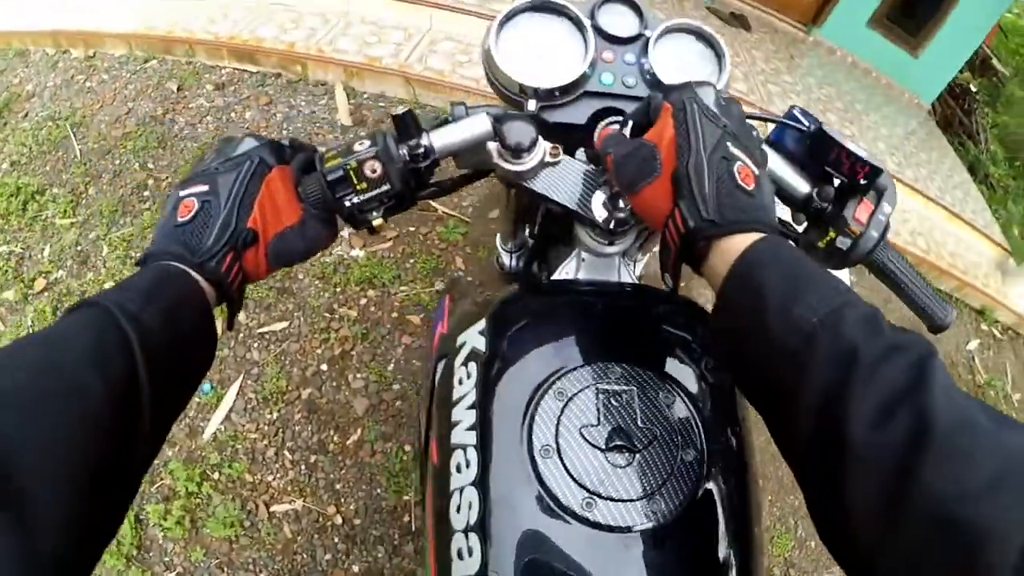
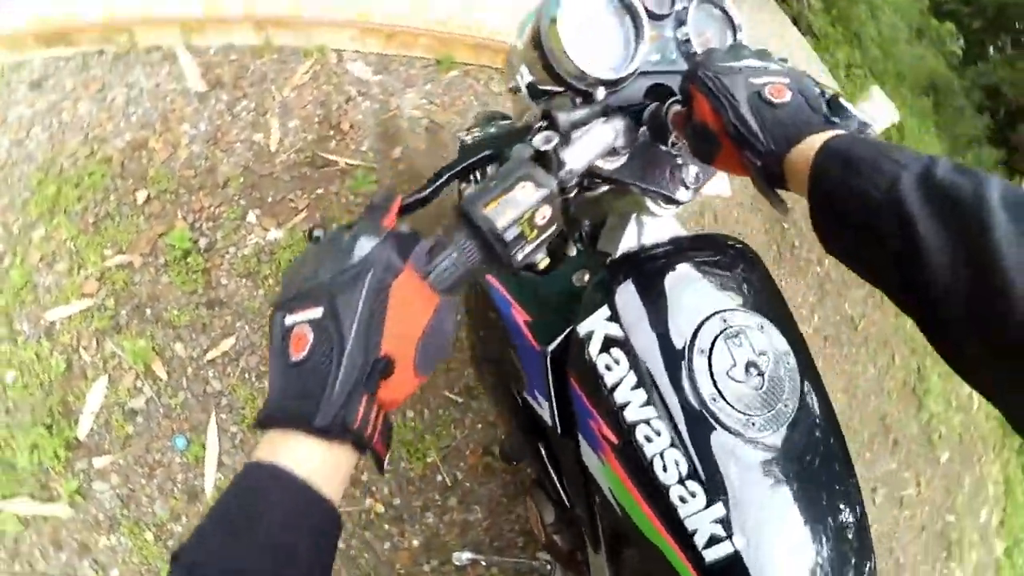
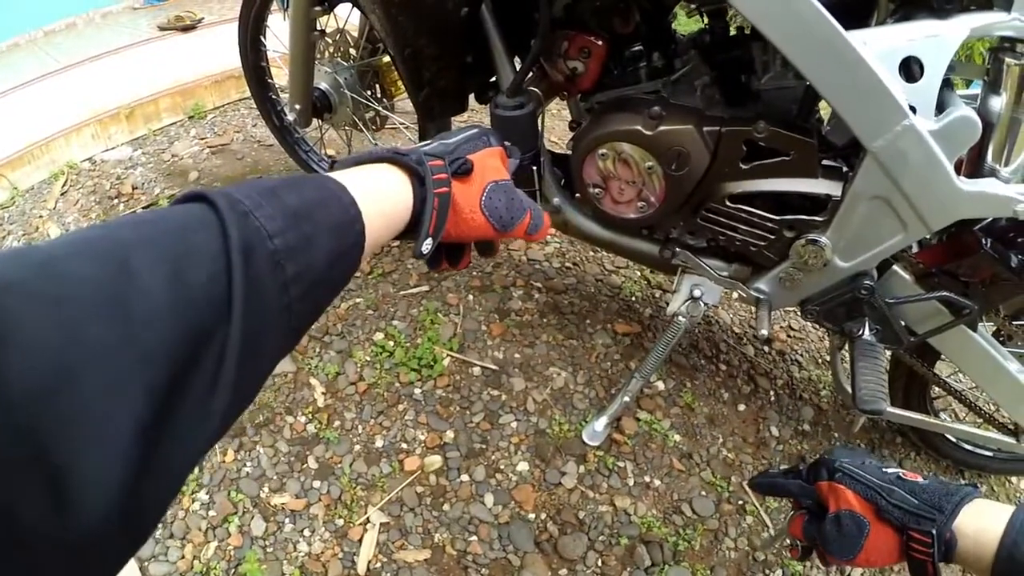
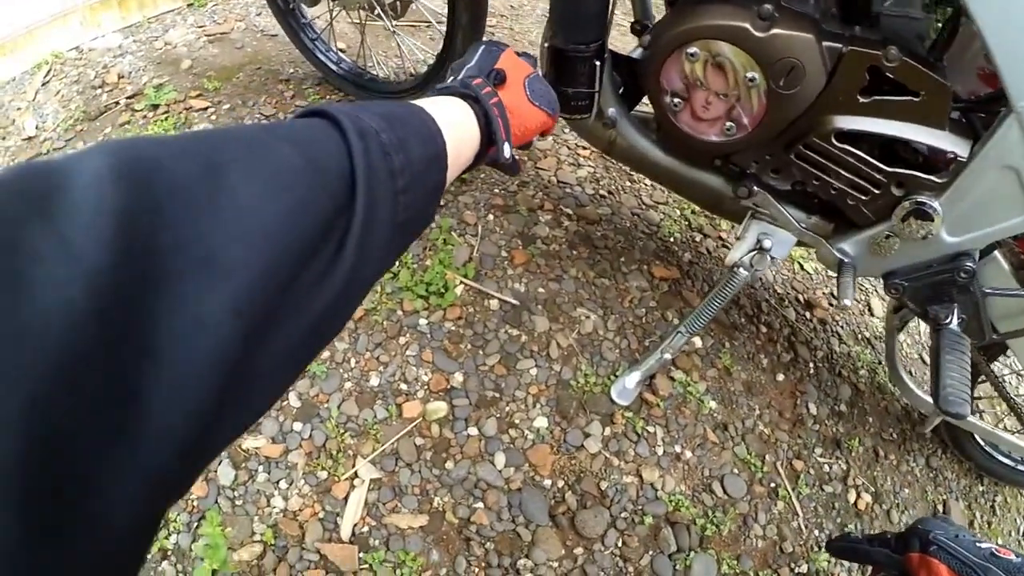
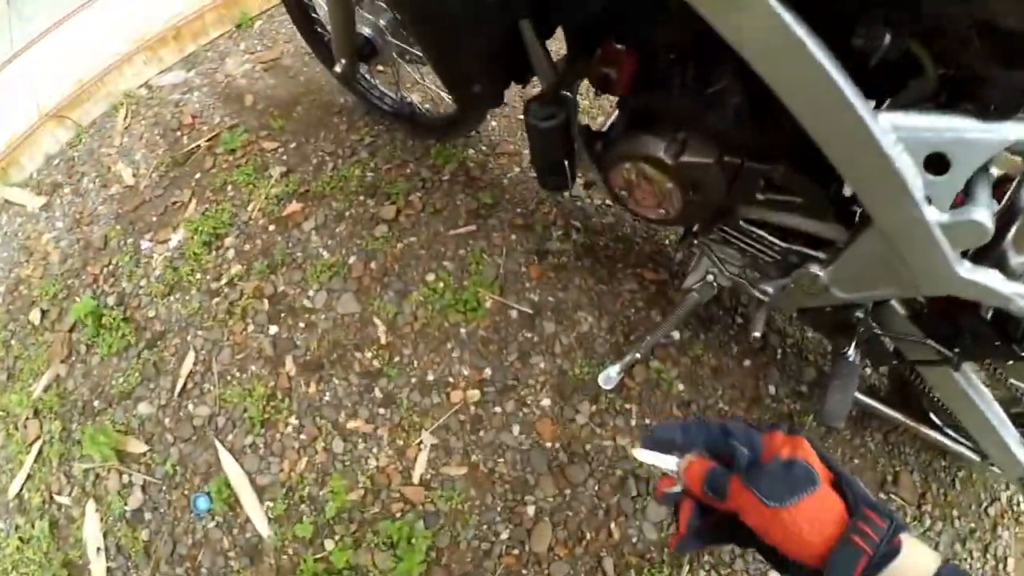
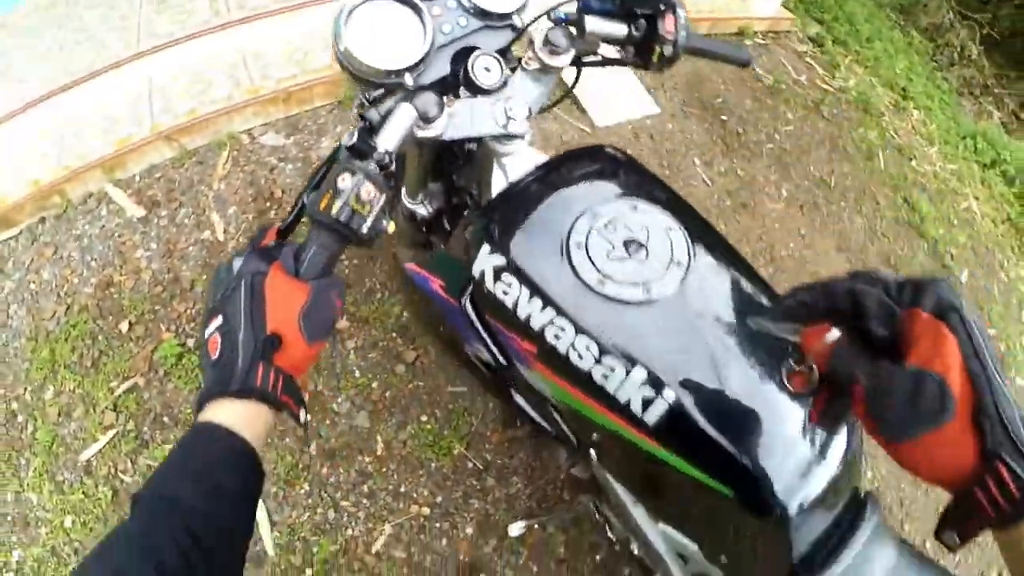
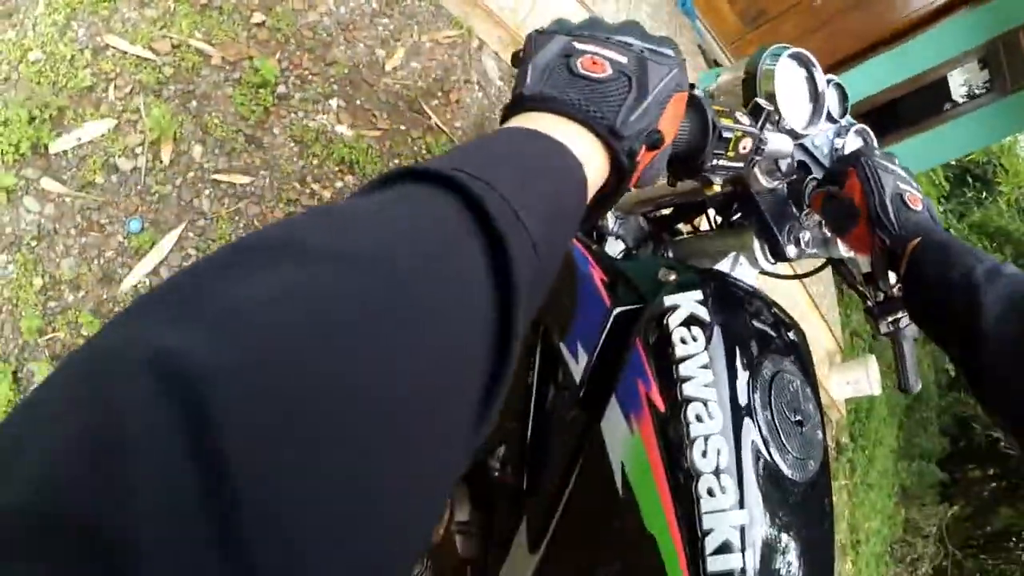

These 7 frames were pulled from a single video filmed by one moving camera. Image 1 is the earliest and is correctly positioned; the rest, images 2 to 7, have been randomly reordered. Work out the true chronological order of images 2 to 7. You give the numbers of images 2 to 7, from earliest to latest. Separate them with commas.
7, 2, 6, 5, 3, 4
